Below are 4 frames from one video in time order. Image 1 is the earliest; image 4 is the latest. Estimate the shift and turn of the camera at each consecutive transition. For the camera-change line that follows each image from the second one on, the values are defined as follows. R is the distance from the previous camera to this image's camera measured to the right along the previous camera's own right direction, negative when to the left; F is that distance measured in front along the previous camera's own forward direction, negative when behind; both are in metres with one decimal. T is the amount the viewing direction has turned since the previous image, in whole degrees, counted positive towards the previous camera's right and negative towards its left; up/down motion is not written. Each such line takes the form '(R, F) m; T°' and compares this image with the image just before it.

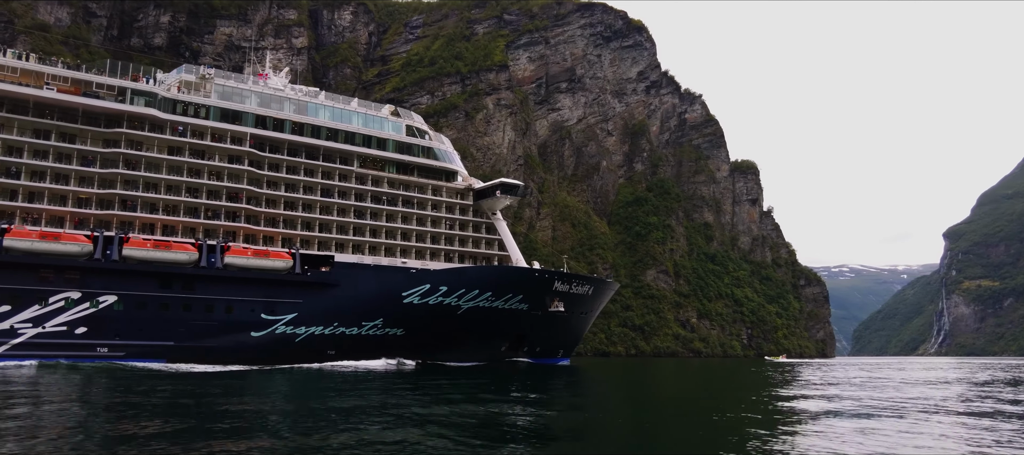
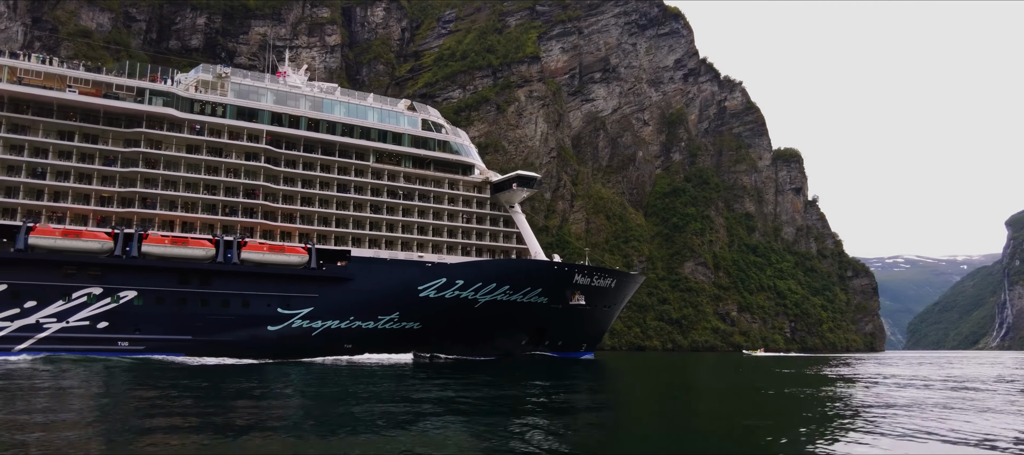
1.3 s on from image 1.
(+1.3, +0.4) m; -4°
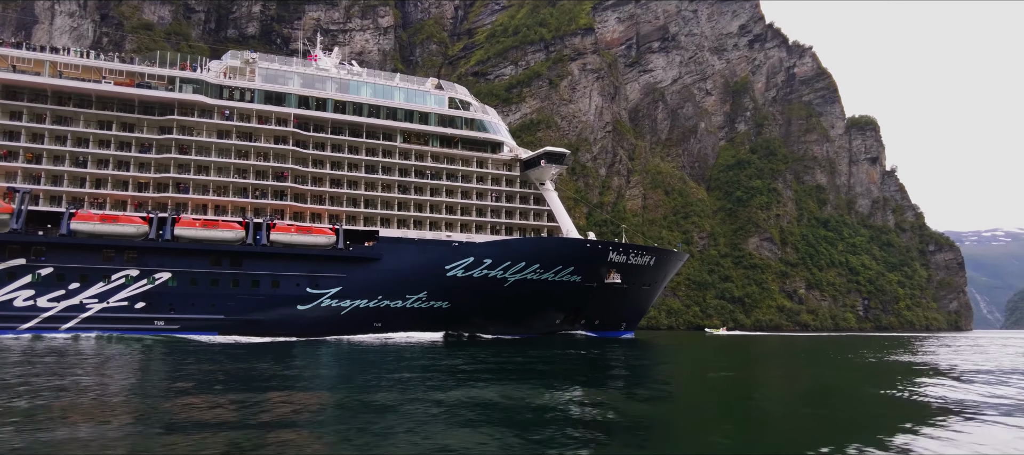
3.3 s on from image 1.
(+1.9, +0.7) m; -6°
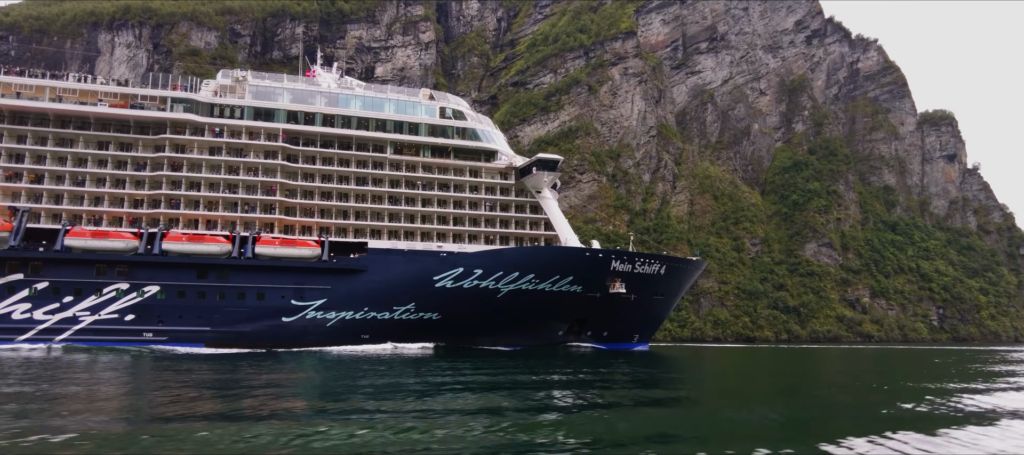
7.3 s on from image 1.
(+3.7, +0.9) m; -6°
